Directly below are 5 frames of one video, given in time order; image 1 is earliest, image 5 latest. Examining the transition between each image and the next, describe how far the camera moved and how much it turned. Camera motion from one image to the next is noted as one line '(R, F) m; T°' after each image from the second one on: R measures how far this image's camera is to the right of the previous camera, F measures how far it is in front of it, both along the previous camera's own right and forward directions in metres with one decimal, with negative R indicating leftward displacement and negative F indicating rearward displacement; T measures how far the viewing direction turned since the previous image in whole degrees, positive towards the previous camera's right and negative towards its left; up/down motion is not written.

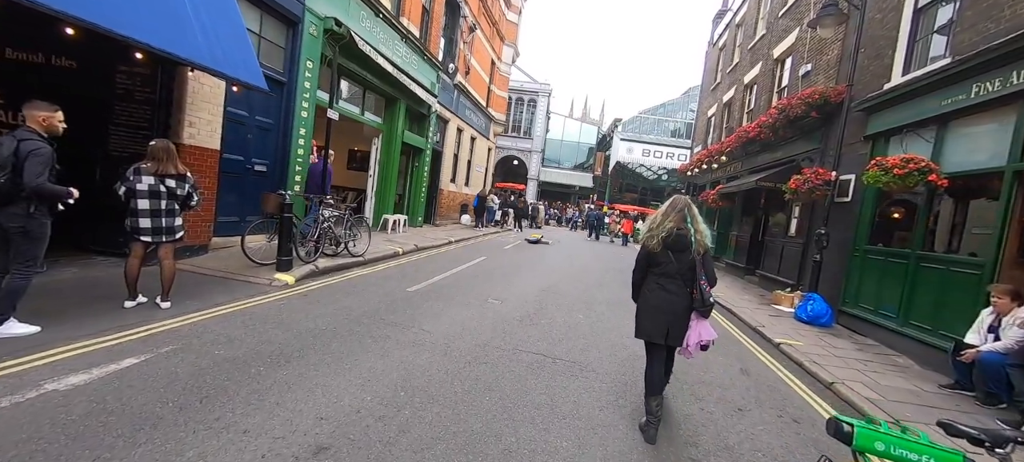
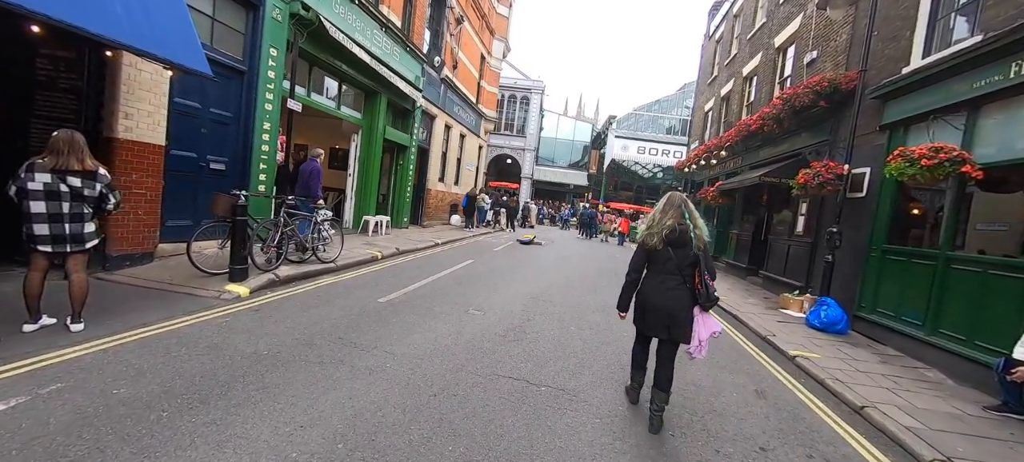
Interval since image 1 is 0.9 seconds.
(+0.2, +0.7) m; +1°
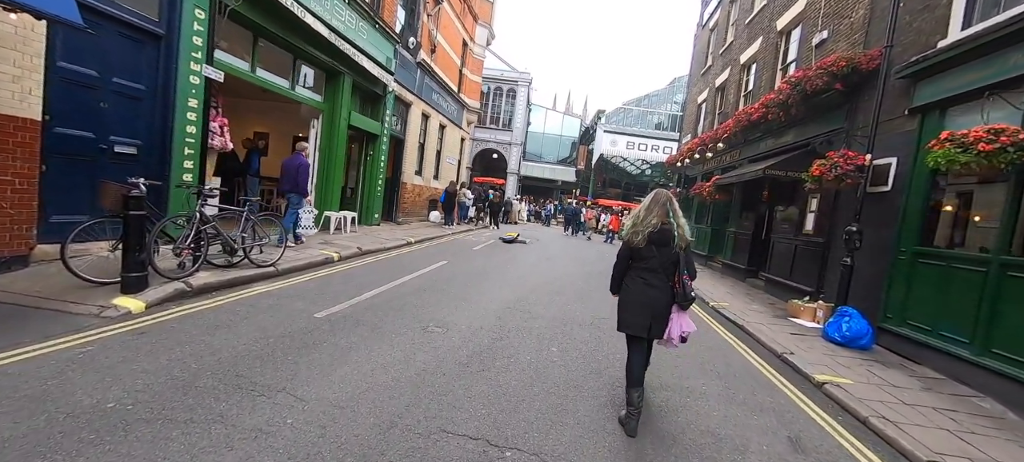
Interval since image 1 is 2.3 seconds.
(+0.2, +1.1) m; +2°
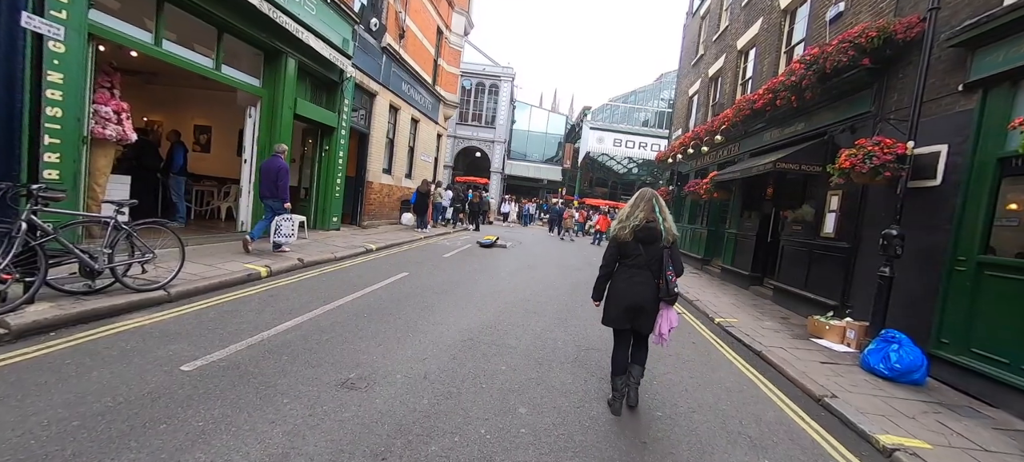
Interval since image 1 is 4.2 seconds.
(+0.3, +1.3) m; +2°
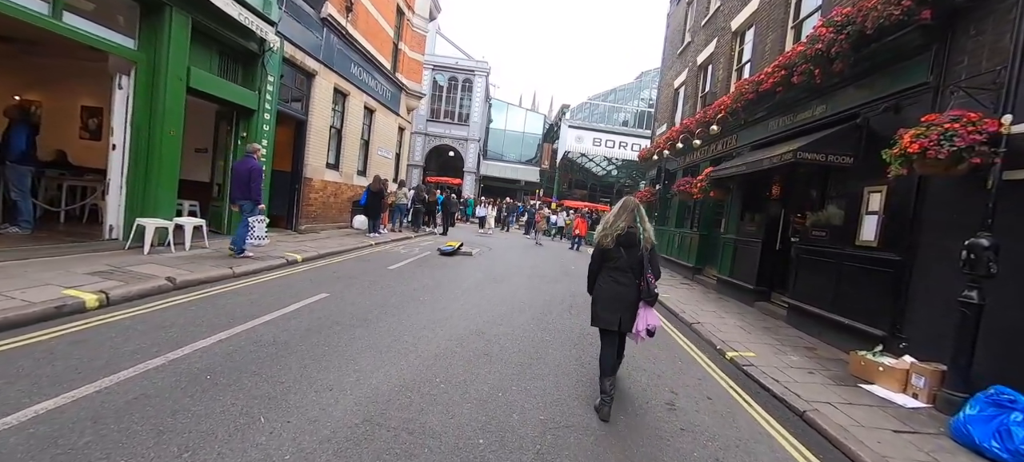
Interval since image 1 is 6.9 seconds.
(+0.4, +1.8) m; +3°
